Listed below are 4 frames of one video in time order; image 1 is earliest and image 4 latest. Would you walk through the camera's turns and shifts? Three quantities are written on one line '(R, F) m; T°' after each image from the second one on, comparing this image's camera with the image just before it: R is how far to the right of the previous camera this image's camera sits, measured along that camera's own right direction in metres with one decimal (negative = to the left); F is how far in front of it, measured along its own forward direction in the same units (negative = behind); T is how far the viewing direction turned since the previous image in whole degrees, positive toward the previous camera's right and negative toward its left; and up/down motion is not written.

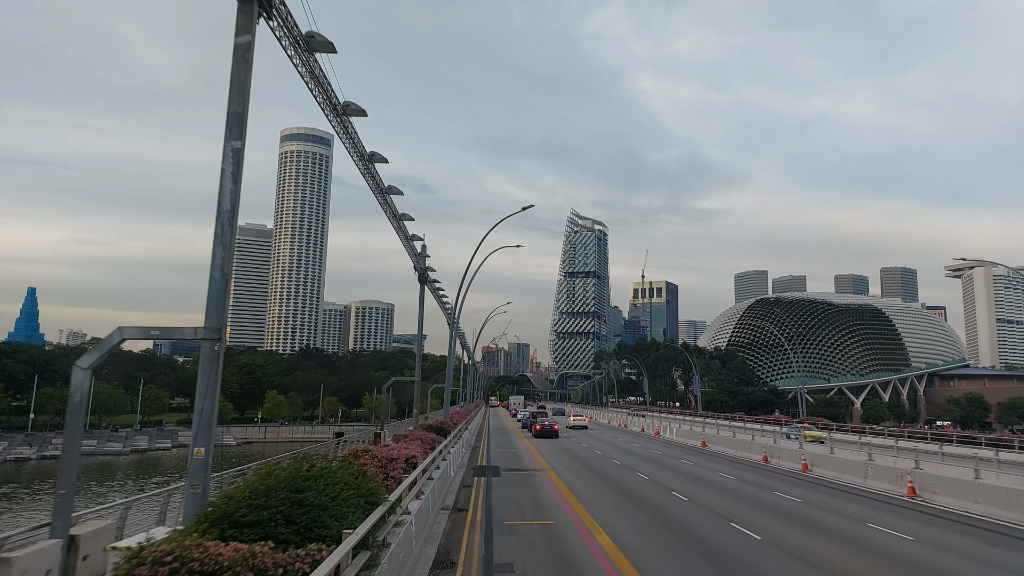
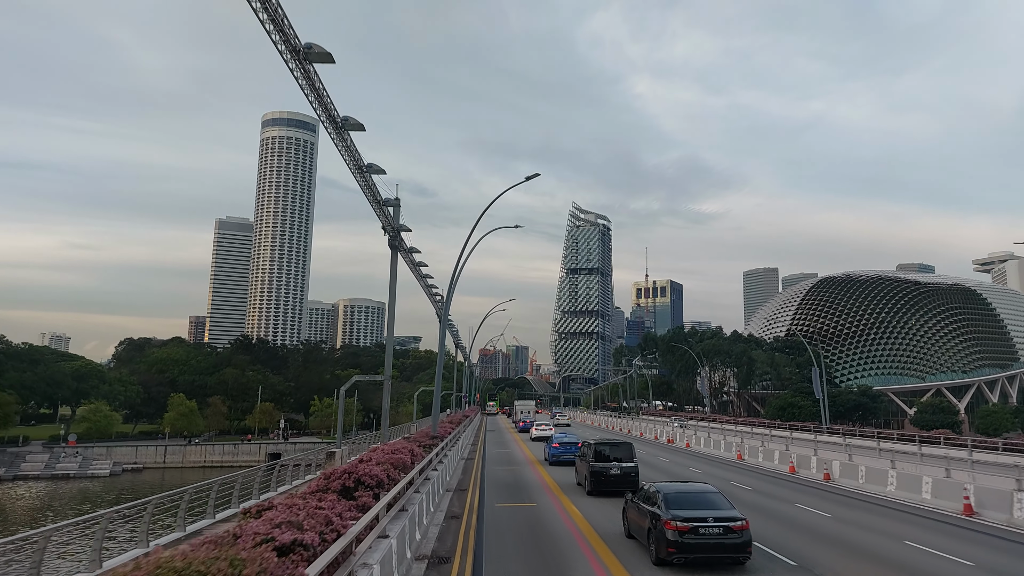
(-0.2, +5.4) m; 0°
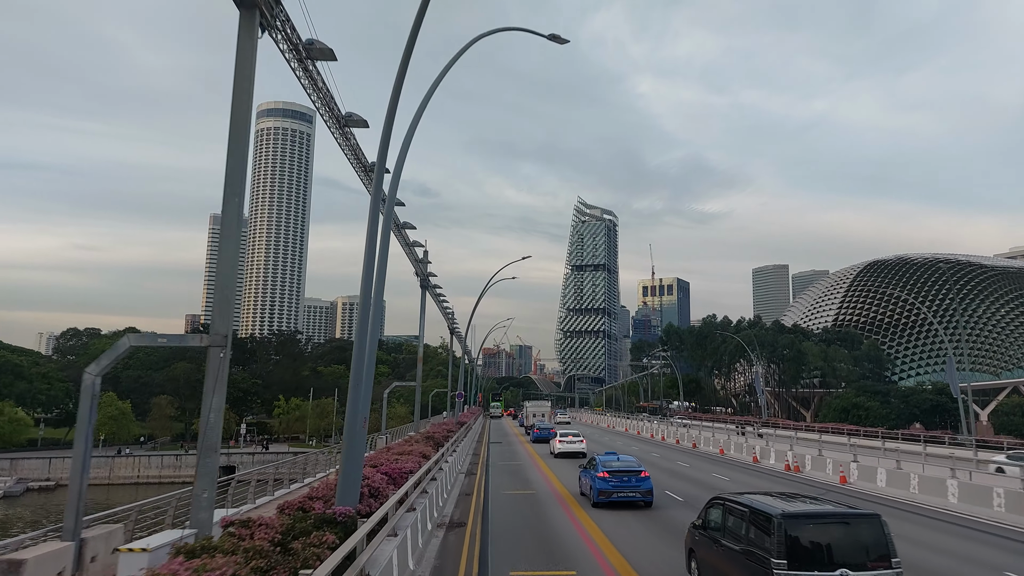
(-0.1, +2.6) m; 0°
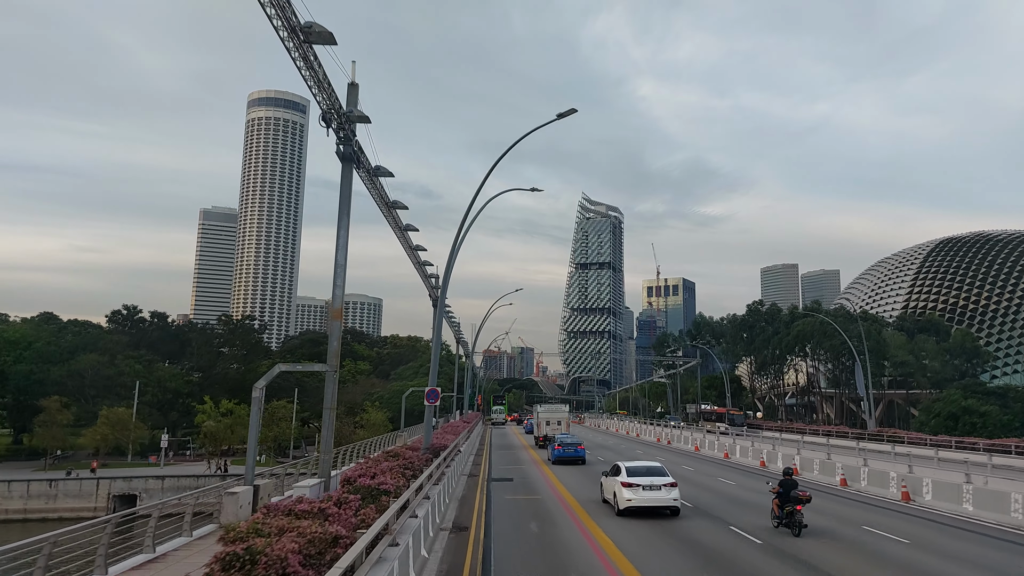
(-0.1, +3.0) m; 0°
